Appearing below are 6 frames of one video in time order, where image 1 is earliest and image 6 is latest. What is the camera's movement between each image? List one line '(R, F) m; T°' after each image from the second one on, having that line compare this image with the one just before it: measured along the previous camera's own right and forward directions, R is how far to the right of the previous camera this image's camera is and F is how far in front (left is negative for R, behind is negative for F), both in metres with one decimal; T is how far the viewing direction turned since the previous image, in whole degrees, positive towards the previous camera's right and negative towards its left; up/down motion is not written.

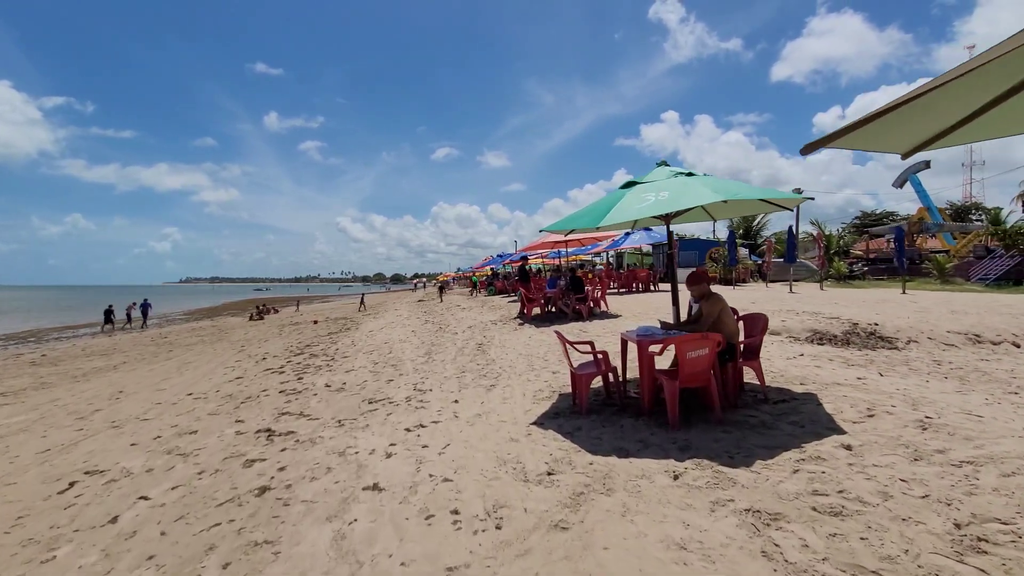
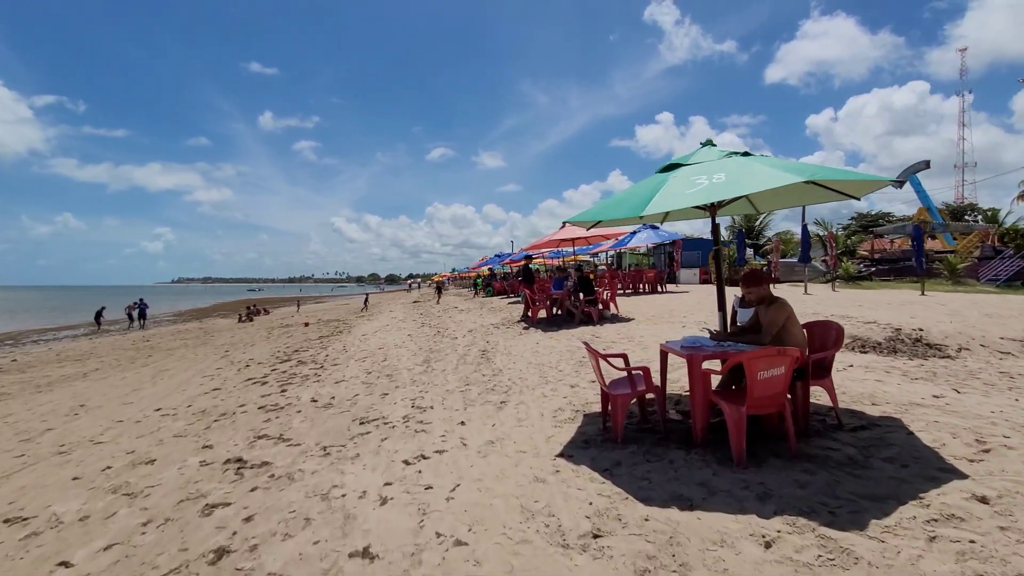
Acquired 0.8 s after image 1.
(-0.2, +0.8) m; +1°
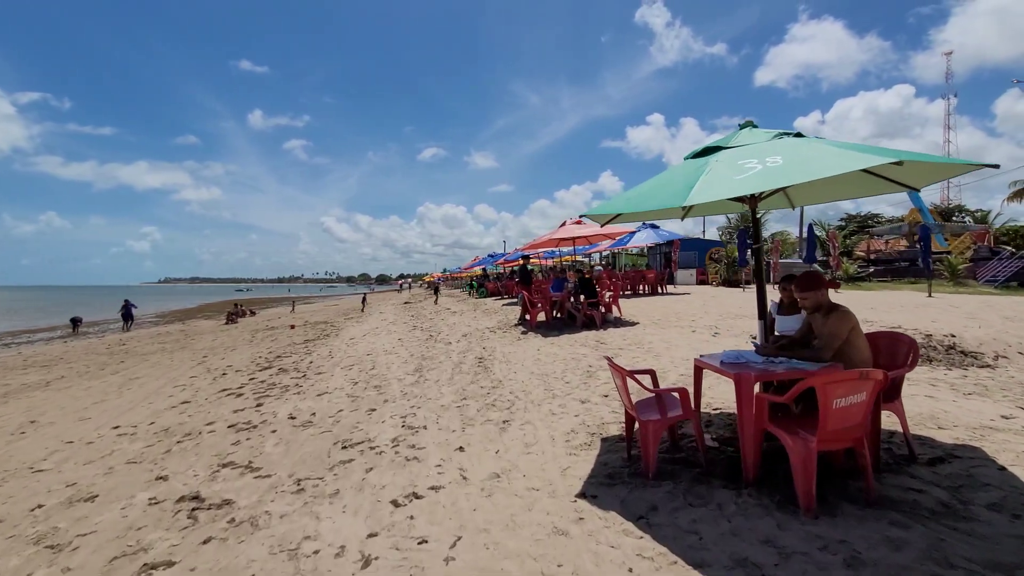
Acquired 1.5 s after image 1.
(-0.1, +0.7) m; +1°
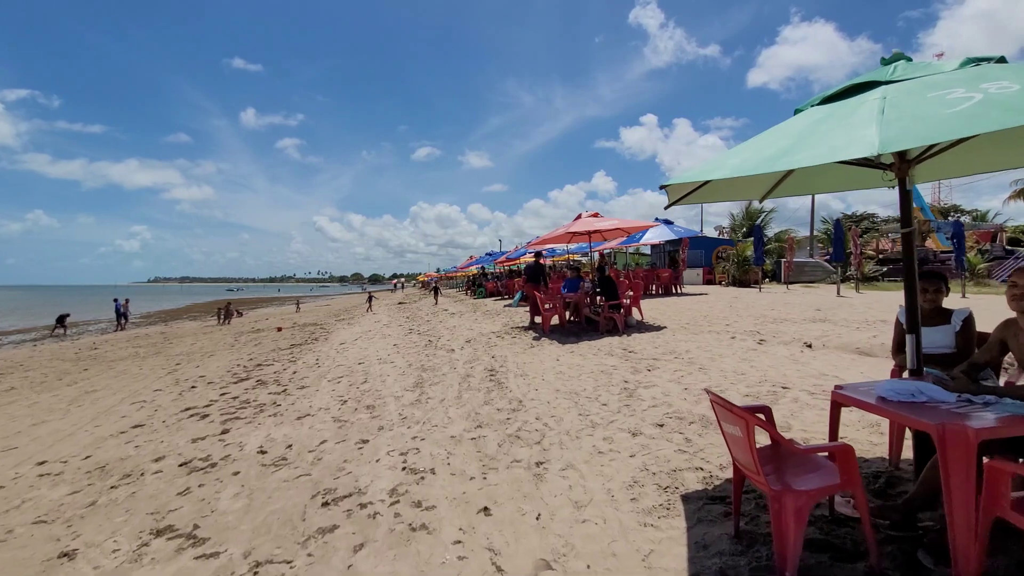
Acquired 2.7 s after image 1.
(-0.3, +1.2) m; +1°
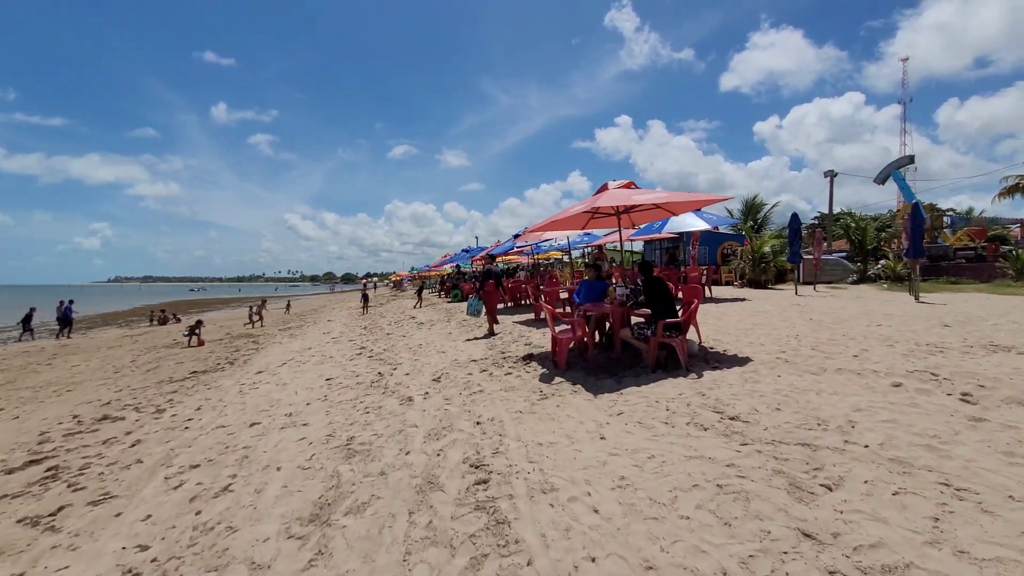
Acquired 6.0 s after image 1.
(-0.2, +3.5) m; +3°
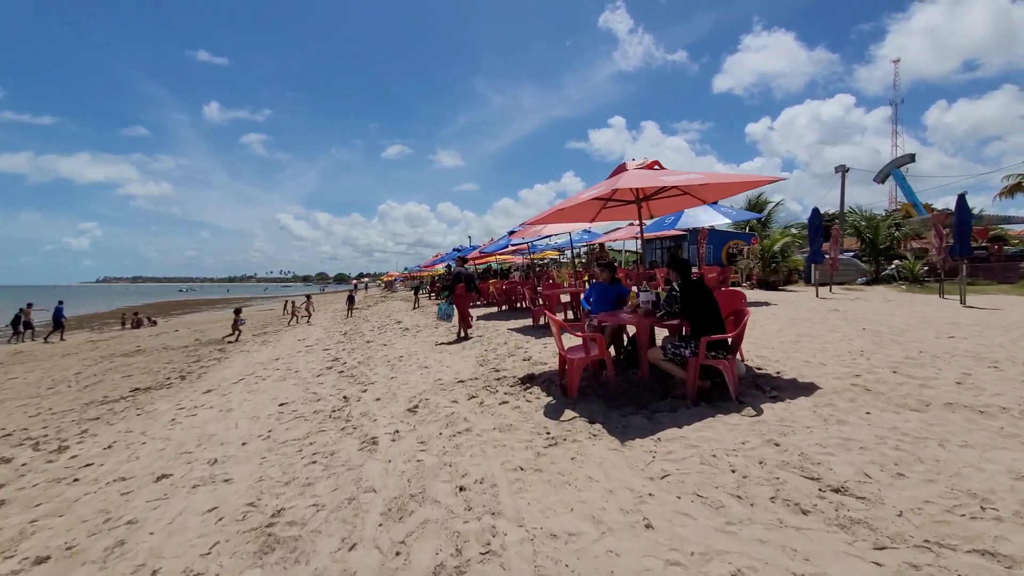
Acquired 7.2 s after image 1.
(0.0, +1.3) m; +1°
